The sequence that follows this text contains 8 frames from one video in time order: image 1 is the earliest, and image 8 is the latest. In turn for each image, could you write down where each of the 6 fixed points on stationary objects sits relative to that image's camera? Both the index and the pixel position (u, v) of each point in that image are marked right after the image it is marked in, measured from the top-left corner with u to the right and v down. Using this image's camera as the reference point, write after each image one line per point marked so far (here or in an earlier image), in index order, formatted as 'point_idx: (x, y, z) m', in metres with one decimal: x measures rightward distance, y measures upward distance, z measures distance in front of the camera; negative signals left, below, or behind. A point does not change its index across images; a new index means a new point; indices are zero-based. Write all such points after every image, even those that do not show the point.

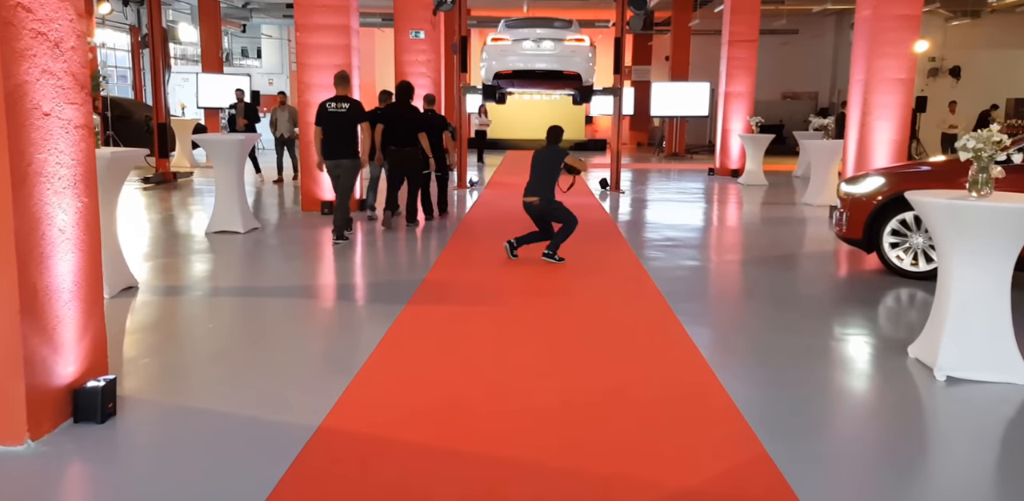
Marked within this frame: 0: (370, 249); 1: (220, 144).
0: (-1.3, 0.0, +7.4) m
1: (-2.6, +0.9, +7.4) m
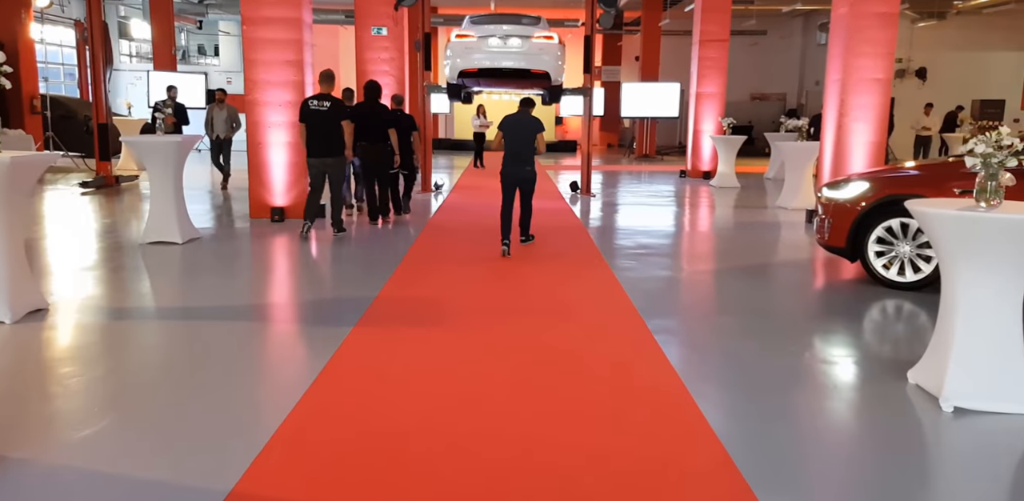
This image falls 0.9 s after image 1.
0: (-1.6, -0.1, +6.9) m
1: (-2.9, +0.8, +6.9) m
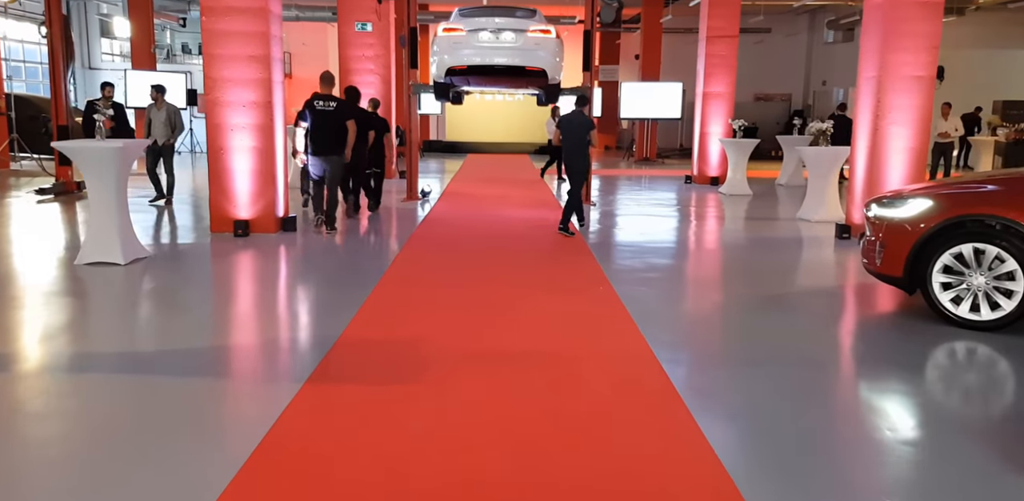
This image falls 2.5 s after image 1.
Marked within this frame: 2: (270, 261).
0: (-1.6, -0.3, +6.0) m
1: (-3.0, +0.7, +6.0) m
2: (-1.9, -0.1, +6.8) m
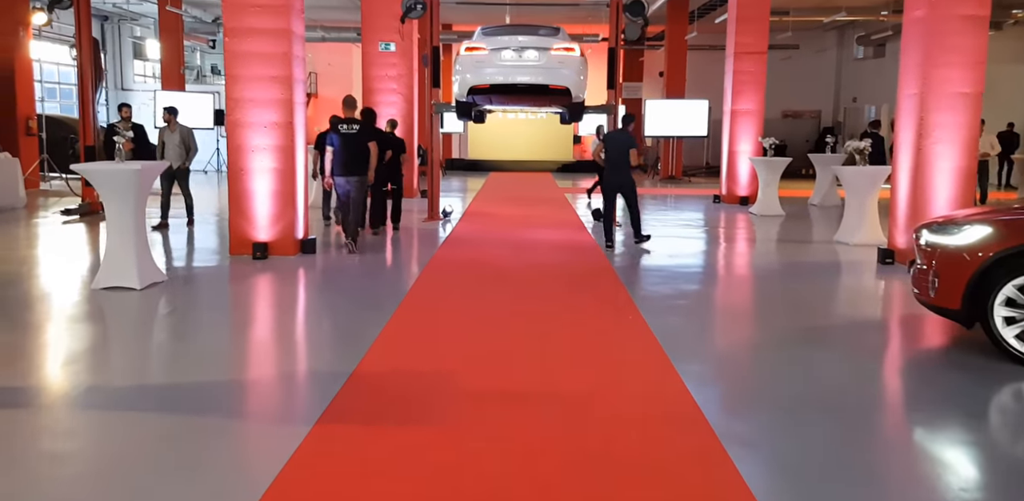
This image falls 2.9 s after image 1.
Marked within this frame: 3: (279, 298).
0: (-1.4, -0.4, +5.8) m
1: (-2.8, +0.5, +5.9) m
2: (-1.7, -0.3, +6.7) m
3: (-1.7, -0.4, +6.3) m
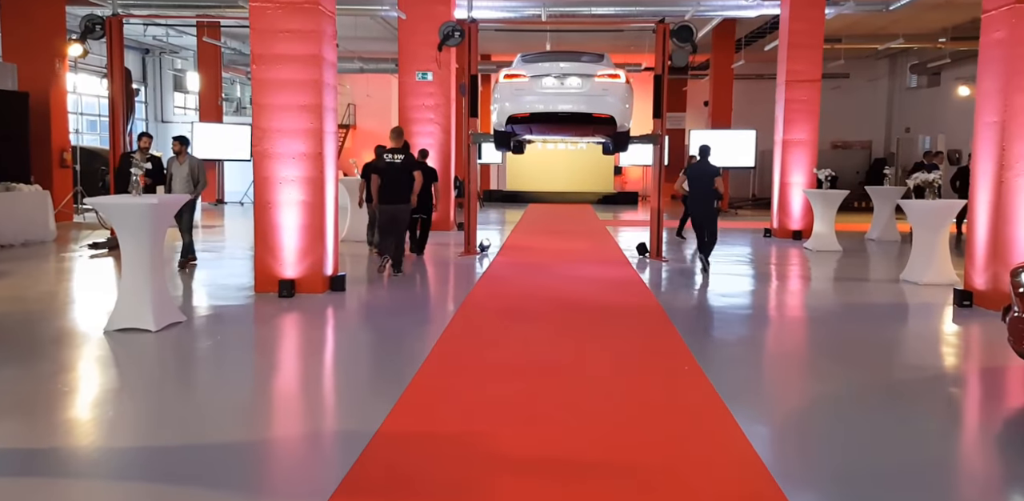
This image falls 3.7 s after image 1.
0: (-1.2, -0.7, +5.4) m
1: (-2.5, +0.3, +5.5) m
2: (-1.4, -0.6, +6.2) m
3: (-1.4, -0.6, +5.9) m
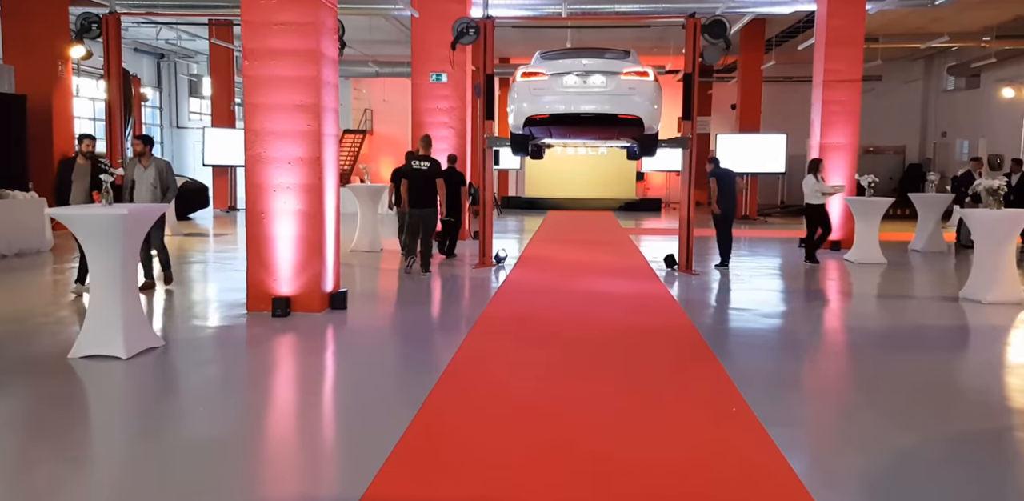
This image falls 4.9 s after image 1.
0: (-1.1, -0.8, +4.7) m
1: (-2.4, +0.2, +4.9) m
2: (-1.3, -0.7, +5.6) m
3: (-1.3, -0.7, +5.2) m
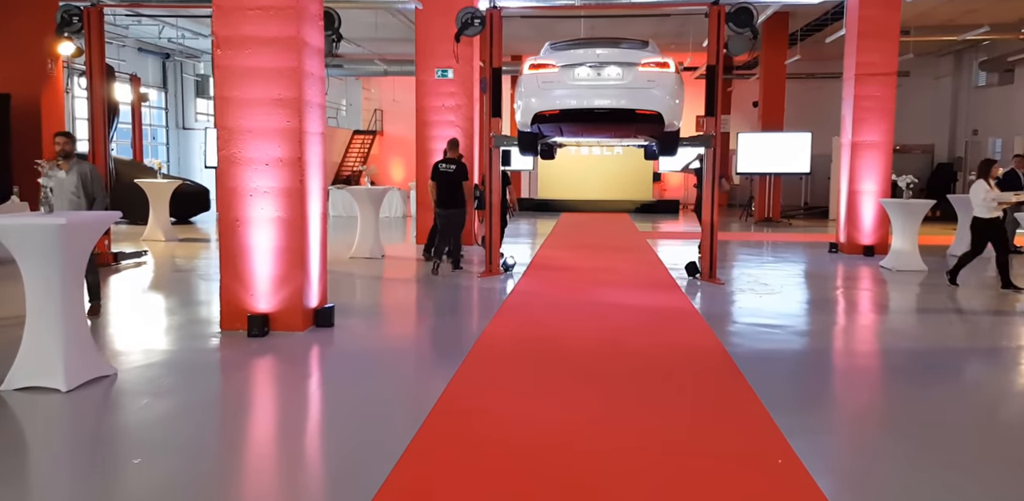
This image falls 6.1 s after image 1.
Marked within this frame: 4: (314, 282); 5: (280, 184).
0: (-1.1, -0.9, +4.1) m
1: (-2.4, +0.1, +4.3) m
2: (-1.3, -0.7, +5.0) m
3: (-1.3, -0.8, +4.6) m
4: (-1.3, -0.2, +5.7) m
5: (-1.5, +0.4, +5.4) m
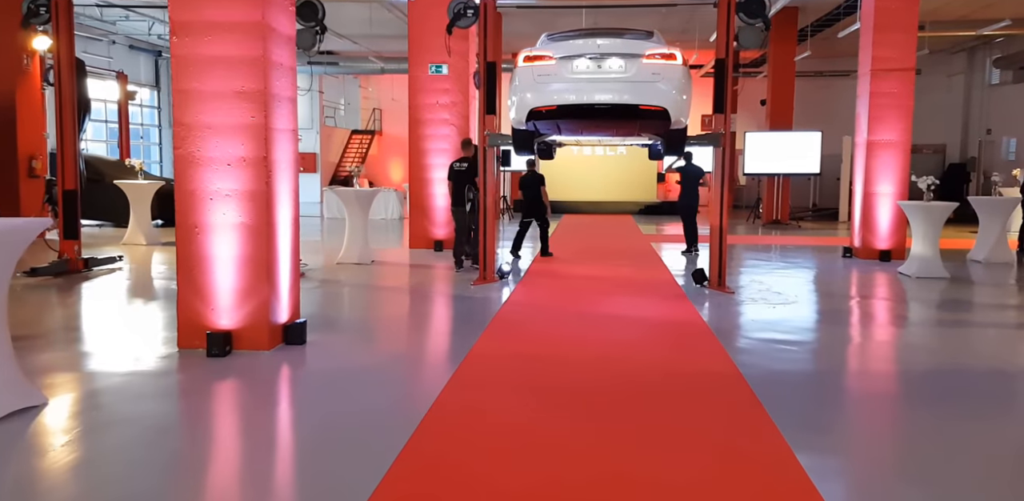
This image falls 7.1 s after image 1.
0: (-1.1, -0.9, +3.6) m
1: (-2.5, 0.0, +3.8) m
2: (-1.3, -0.8, +4.4) m
3: (-1.4, -0.9, +4.1) m
4: (-1.4, -0.3, +5.2) m
5: (-1.5, +0.4, +4.9) m
